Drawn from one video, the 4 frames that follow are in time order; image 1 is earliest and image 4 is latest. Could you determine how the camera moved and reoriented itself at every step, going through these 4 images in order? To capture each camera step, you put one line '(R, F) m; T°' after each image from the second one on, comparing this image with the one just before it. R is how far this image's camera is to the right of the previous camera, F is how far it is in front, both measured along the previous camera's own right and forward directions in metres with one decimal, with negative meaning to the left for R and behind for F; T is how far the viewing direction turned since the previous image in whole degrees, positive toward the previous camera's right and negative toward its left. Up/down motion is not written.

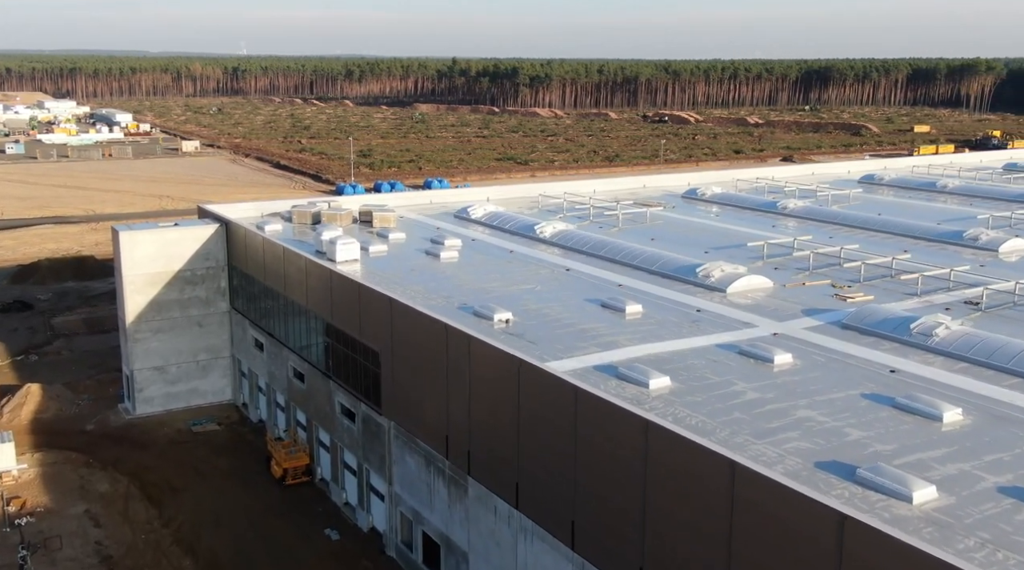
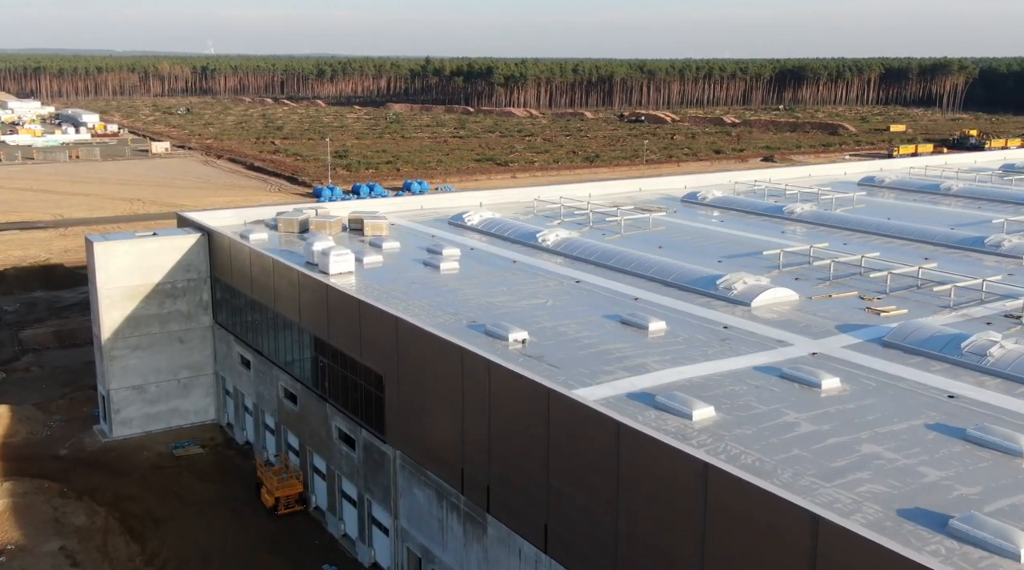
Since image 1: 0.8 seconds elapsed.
(-0.8, +1.4) m; +2°
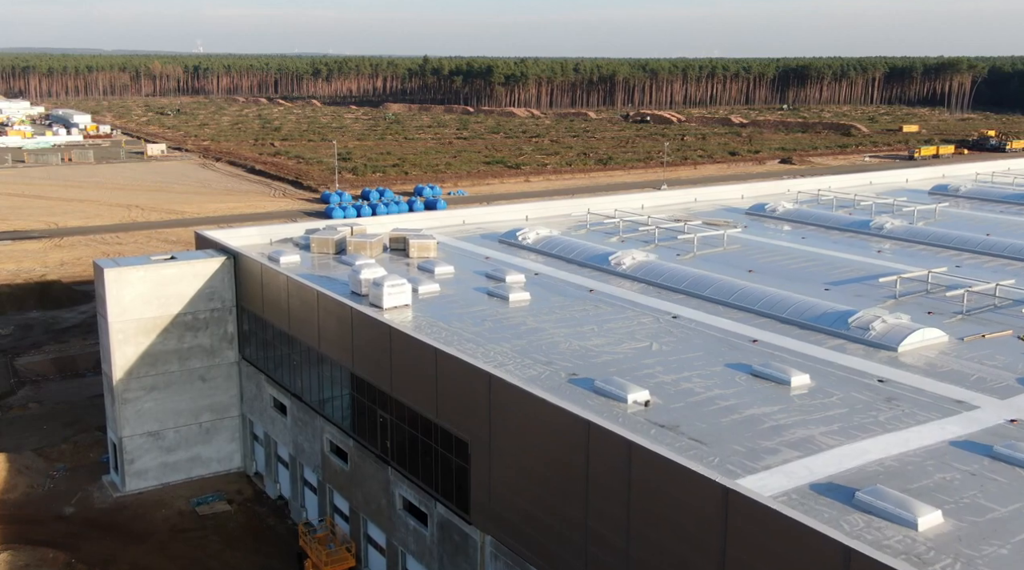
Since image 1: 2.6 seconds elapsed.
(-1.8, +3.3) m; +1°
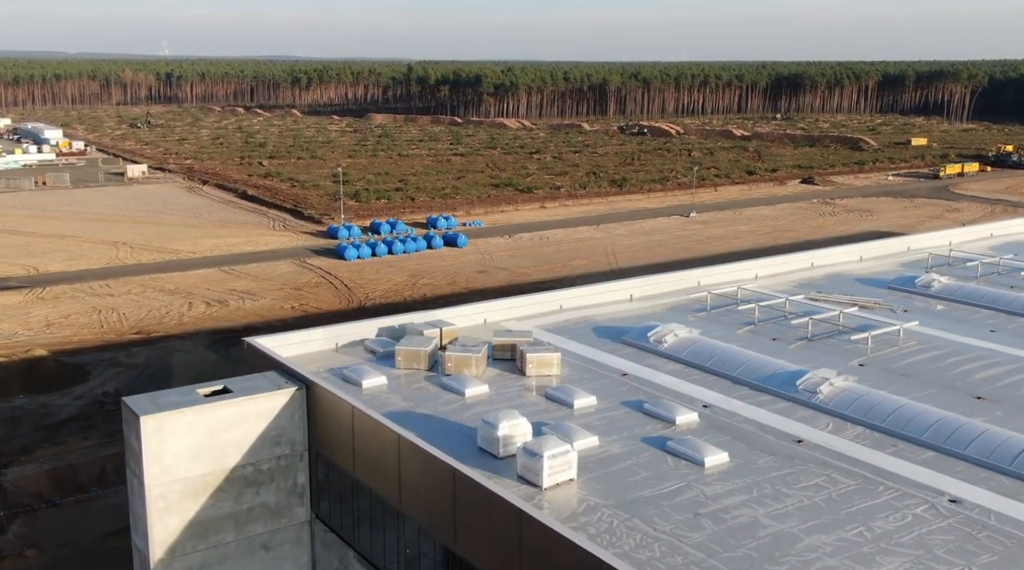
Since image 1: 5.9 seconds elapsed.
(-3.2, +5.5) m; +2°
